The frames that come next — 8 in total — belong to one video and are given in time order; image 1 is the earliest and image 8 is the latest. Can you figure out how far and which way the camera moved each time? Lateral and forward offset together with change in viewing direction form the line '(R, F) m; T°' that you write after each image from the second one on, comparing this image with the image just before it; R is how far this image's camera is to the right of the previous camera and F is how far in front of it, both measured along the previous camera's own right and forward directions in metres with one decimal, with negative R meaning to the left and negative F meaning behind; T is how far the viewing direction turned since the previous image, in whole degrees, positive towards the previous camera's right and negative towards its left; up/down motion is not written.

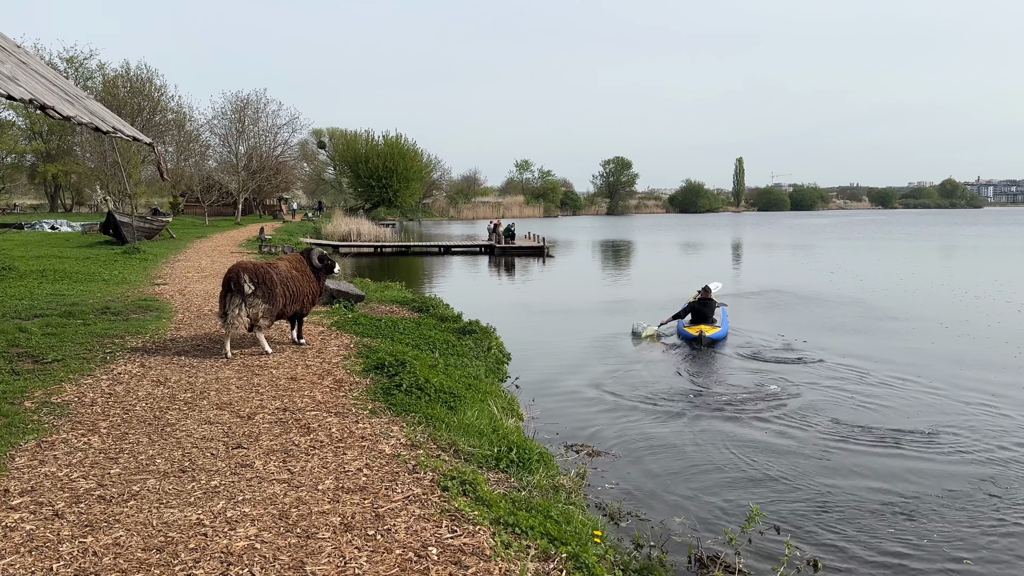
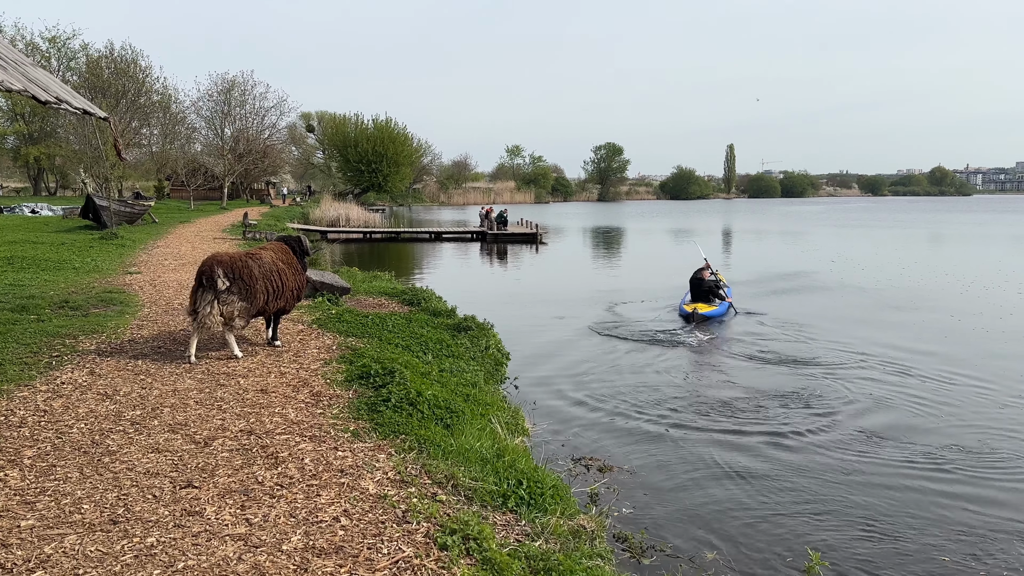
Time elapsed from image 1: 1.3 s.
(-0.1, +1.1) m; +1°
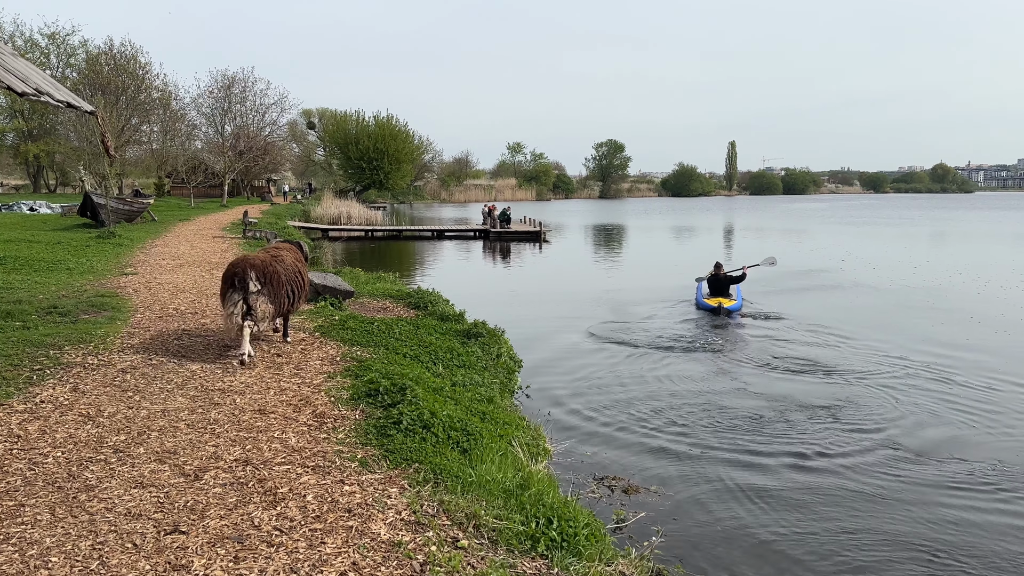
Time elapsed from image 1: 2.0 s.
(-0.2, +0.6) m; 0°
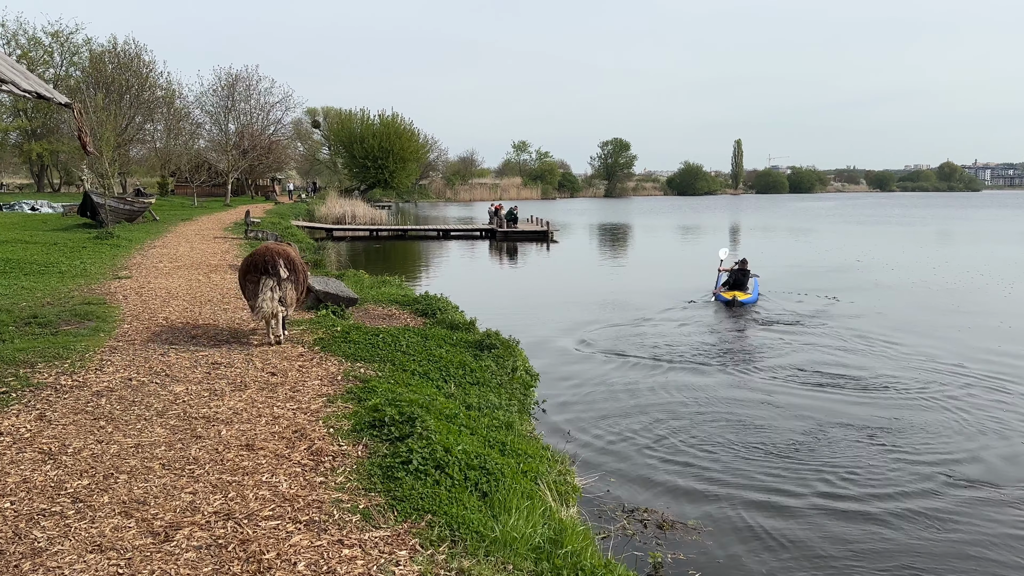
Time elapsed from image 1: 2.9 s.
(-0.1, +0.8) m; 0°
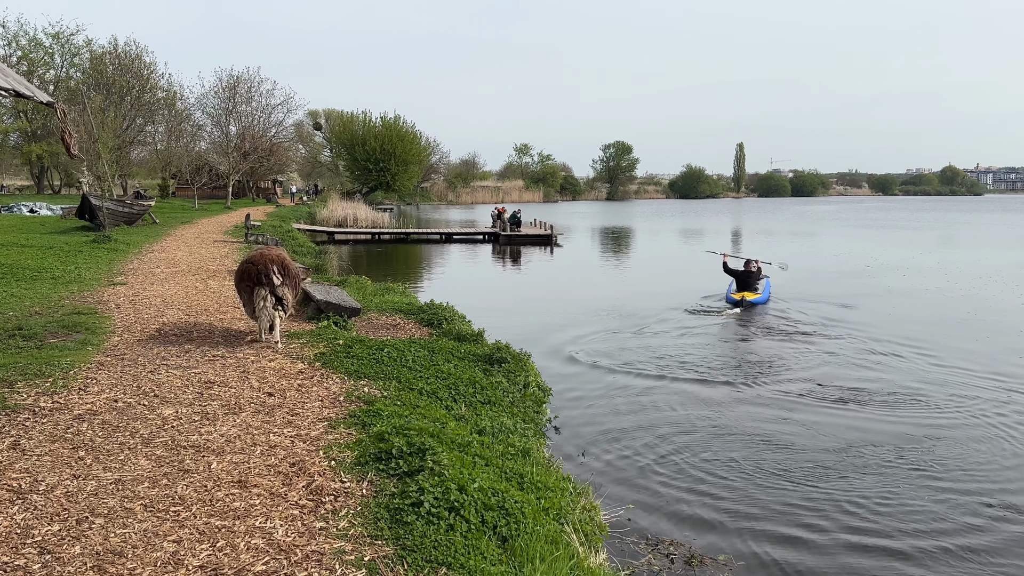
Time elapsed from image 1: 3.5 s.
(-0.1, +0.5) m; 0°
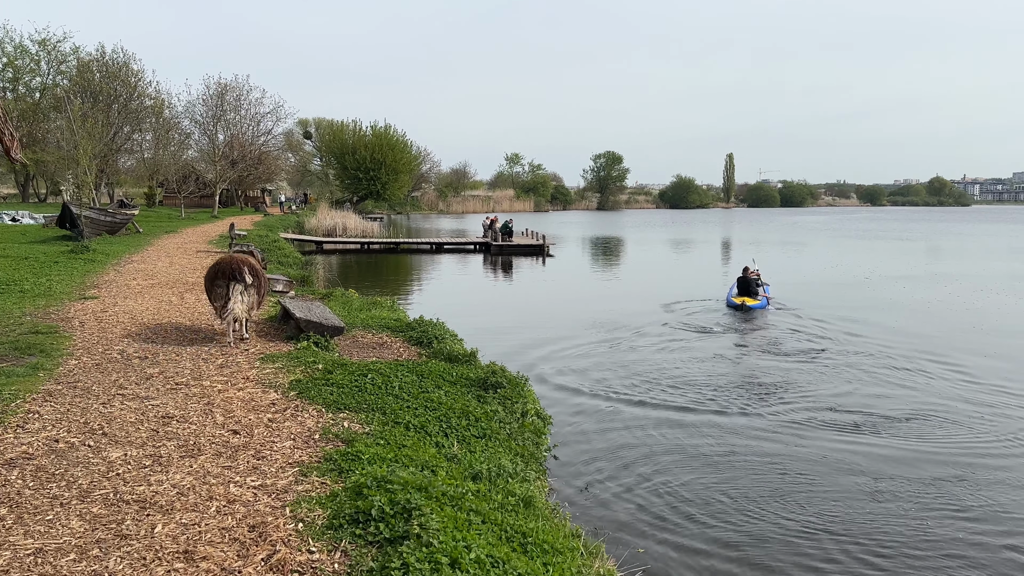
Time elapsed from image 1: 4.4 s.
(-0.1, +0.8) m; +1°
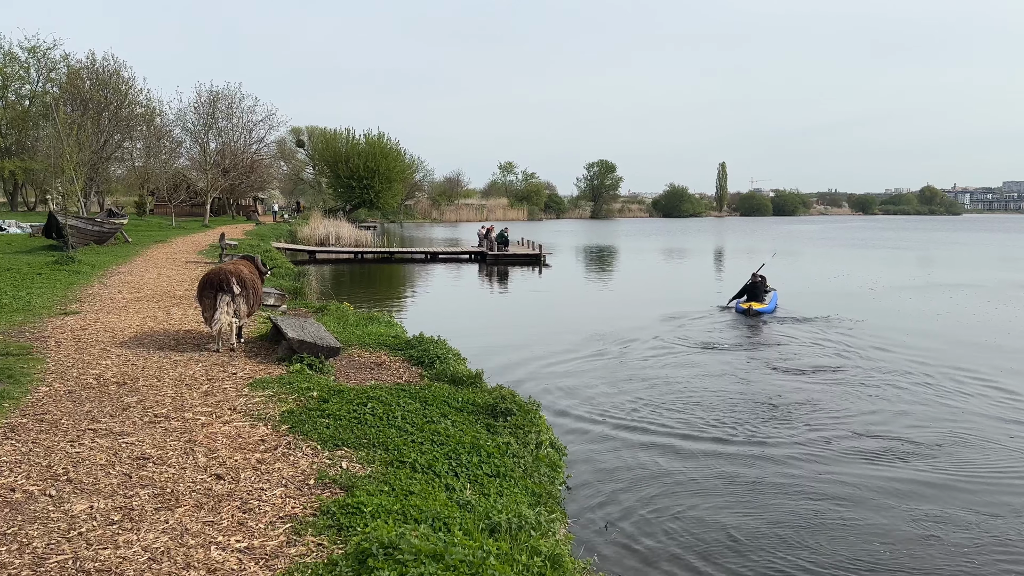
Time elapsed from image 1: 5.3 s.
(-0.2, +0.7) m; +1°
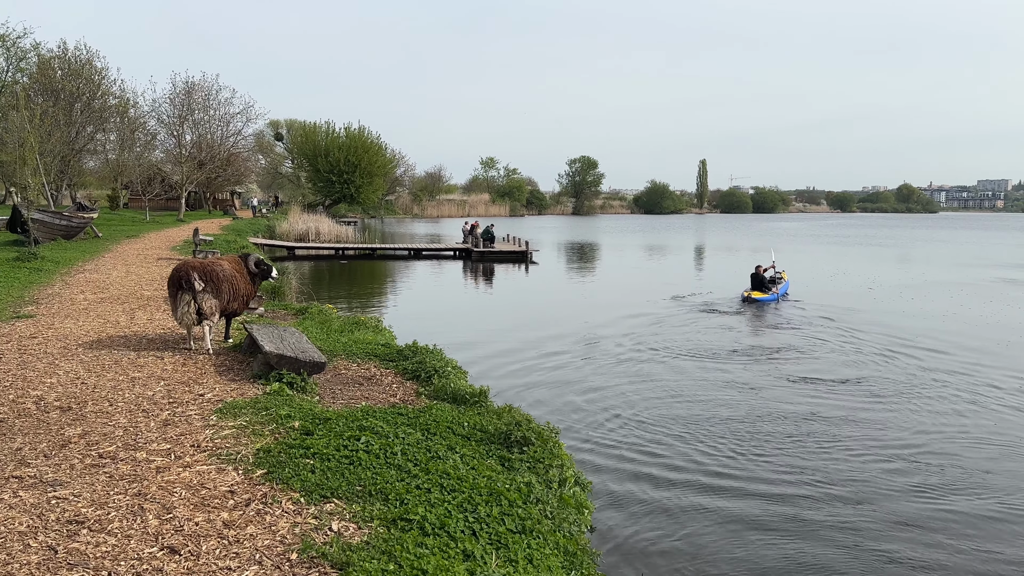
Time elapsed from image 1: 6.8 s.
(-0.3, +1.2) m; +1°
